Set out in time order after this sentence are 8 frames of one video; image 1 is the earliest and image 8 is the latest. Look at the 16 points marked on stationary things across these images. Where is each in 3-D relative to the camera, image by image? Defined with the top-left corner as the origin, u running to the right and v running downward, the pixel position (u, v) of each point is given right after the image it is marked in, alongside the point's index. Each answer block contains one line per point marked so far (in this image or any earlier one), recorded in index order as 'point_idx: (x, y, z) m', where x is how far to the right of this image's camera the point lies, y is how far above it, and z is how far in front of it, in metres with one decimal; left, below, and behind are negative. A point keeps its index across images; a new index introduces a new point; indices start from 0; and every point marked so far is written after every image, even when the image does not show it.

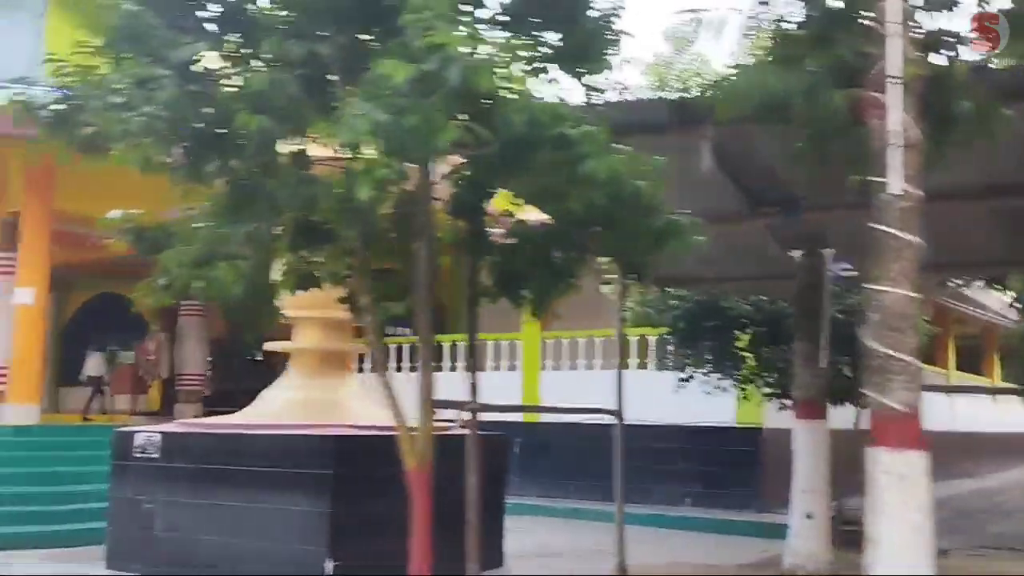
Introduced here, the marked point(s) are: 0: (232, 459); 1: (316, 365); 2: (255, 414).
0: (-1.5, -1.0, +5.6) m
1: (-1.3, -0.5, +6.3) m
2: (-1.6, -0.8, +6.1) m
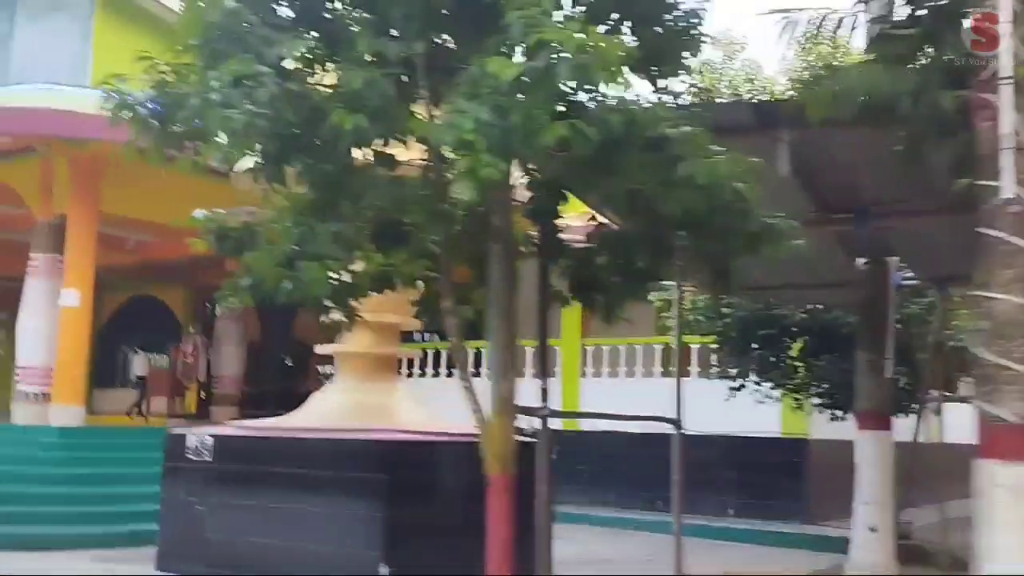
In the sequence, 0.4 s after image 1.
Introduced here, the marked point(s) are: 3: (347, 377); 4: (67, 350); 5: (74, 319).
0: (-1.2, -1.0, +5.6) m
1: (-0.9, -0.5, +6.2) m
2: (-1.3, -0.8, +6.1) m
3: (-1.1, -0.6, +6.3) m
4: (-4.0, -0.6, +8.8) m
5: (-3.9, -0.3, +8.8) m
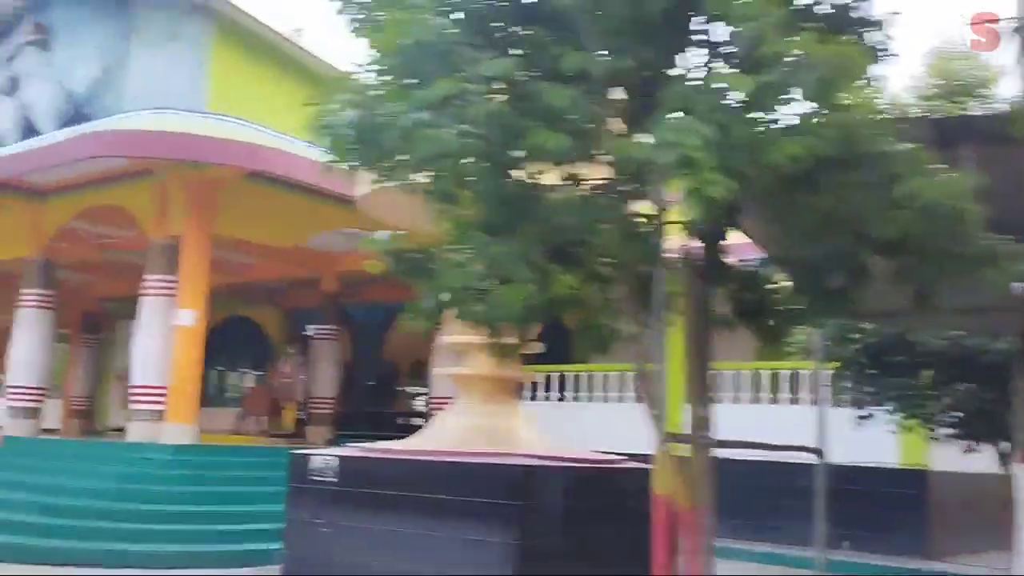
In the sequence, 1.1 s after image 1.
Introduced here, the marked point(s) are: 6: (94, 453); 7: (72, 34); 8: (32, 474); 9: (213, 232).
0: (-0.5, -1.1, +5.5) m
1: (-0.2, -0.7, +6.2) m
2: (-0.5, -1.0, +6.1) m
3: (-0.3, -0.7, +6.2) m
4: (-3.0, -0.8, +8.9) m
5: (-3.0, -0.5, +8.9) m
6: (-3.6, -1.5, +8.7) m
7: (-5.4, +3.1, +11.9) m
8: (-4.1, -1.7, +8.6) m
9: (-2.8, +0.5, +9.4) m
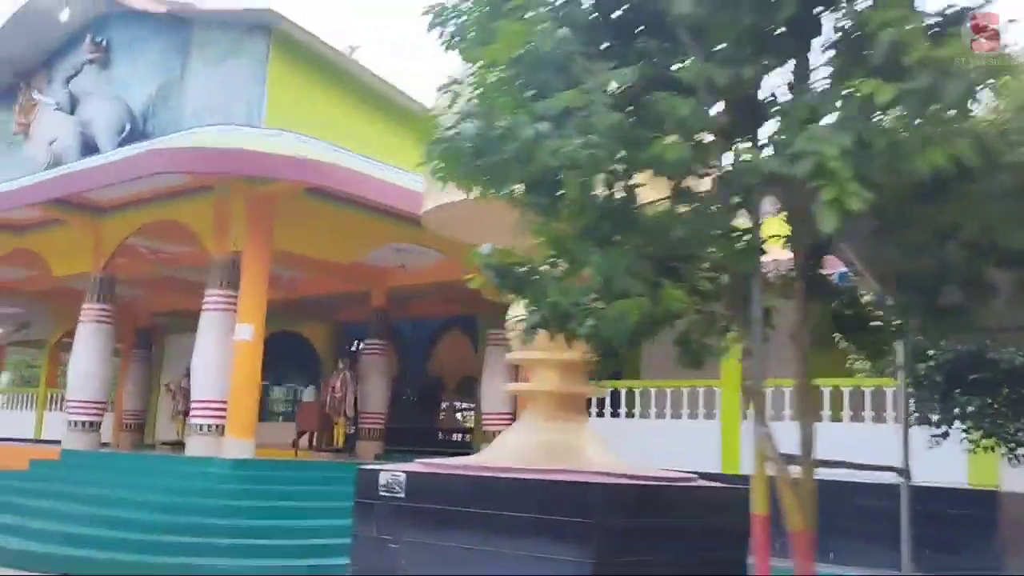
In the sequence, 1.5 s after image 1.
0: (-0.1, -1.2, +5.5) m
1: (+0.3, -0.8, +6.1) m
2: (-0.1, -1.0, +6.0) m
3: (+0.2, -0.8, +6.2) m
4: (-2.5, -0.9, +9.0) m
5: (-2.4, -0.6, +9.0) m
6: (-3.1, -1.6, +8.8) m
7: (-4.7, +2.9, +12.1) m
8: (-3.6, -1.8, +8.7) m
9: (-2.3, +0.4, +9.4) m
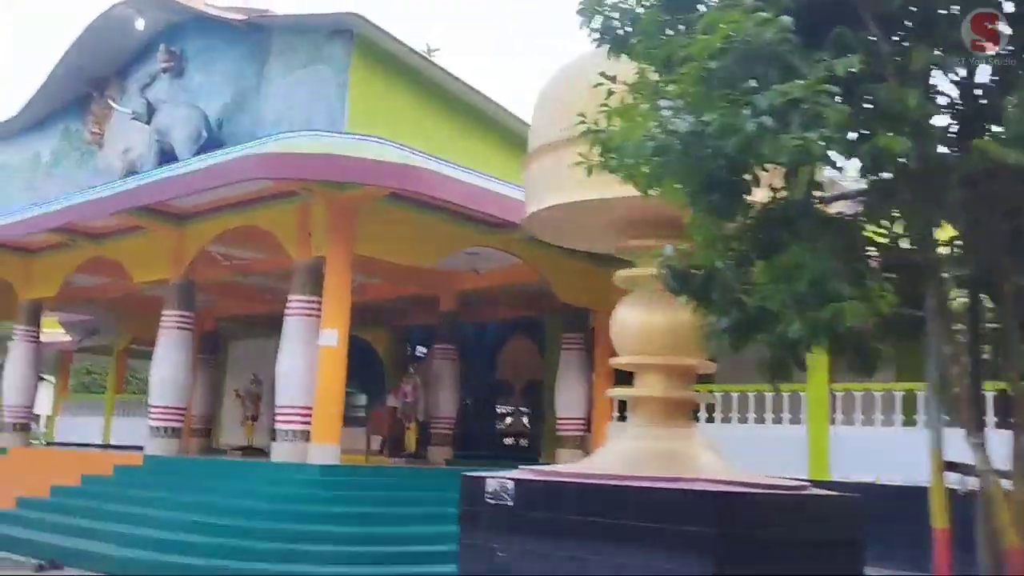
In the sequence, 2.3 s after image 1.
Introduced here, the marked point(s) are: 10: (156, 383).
0: (+0.5, -1.2, +5.3) m
1: (+0.9, -0.8, +6.0) m
2: (+0.5, -1.1, +5.9) m
3: (+0.8, -0.8, +6.0) m
4: (-1.7, -0.9, +9.0) m
5: (-1.6, -0.6, +9.0) m
6: (-2.3, -1.7, +8.8) m
7: (-3.8, +2.8, +12.2) m
8: (-2.8, -1.9, +8.7) m
9: (-1.5, +0.3, +9.4) m
10: (-3.9, -1.0, +10.7) m
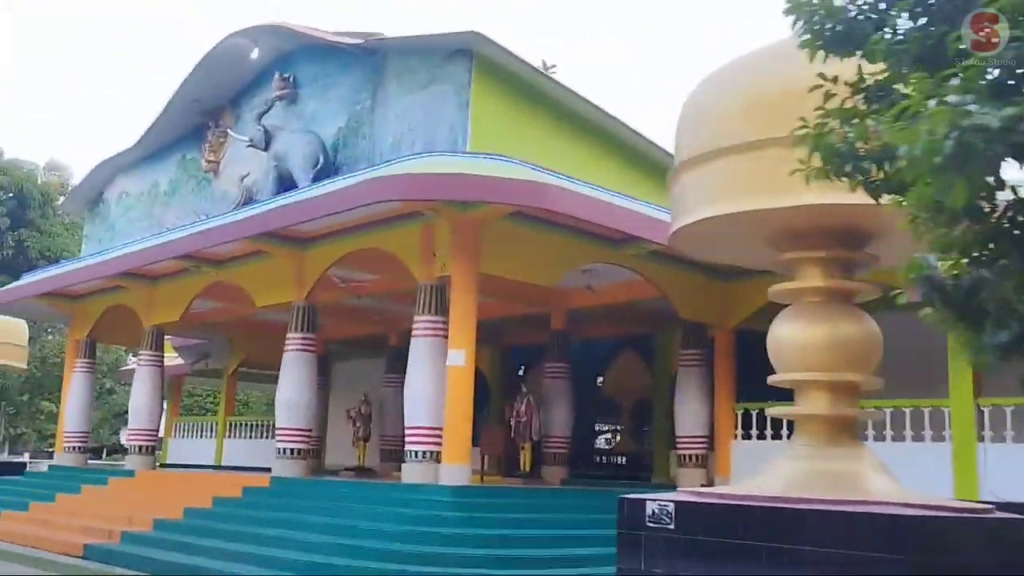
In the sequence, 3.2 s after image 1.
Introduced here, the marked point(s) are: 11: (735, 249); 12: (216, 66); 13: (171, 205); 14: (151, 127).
0: (+1.4, -1.3, +5.1) m
1: (+1.9, -0.9, +5.7) m
2: (+1.5, -1.2, +5.7) m
3: (+1.7, -0.9, +5.8) m
4: (-0.5, -1.1, +8.9) m
5: (-0.5, -0.8, +8.9) m
6: (-1.2, -1.9, +8.8) m
7: (-2.4, +2.6, +12.4) m
8: (-1.6, -2.1, +8.7) m
9: (-0.3, +0.2, +9.4) m
10: (-2.6, -1.3, +10.8) m
11: (+1.5, +0.3, +6.4) m
12: (-4.2, +3.1, +13.6) m
13: (-5.3, +1.3, +15.0) m
14: (-5.5, +2.5, +14.9) m
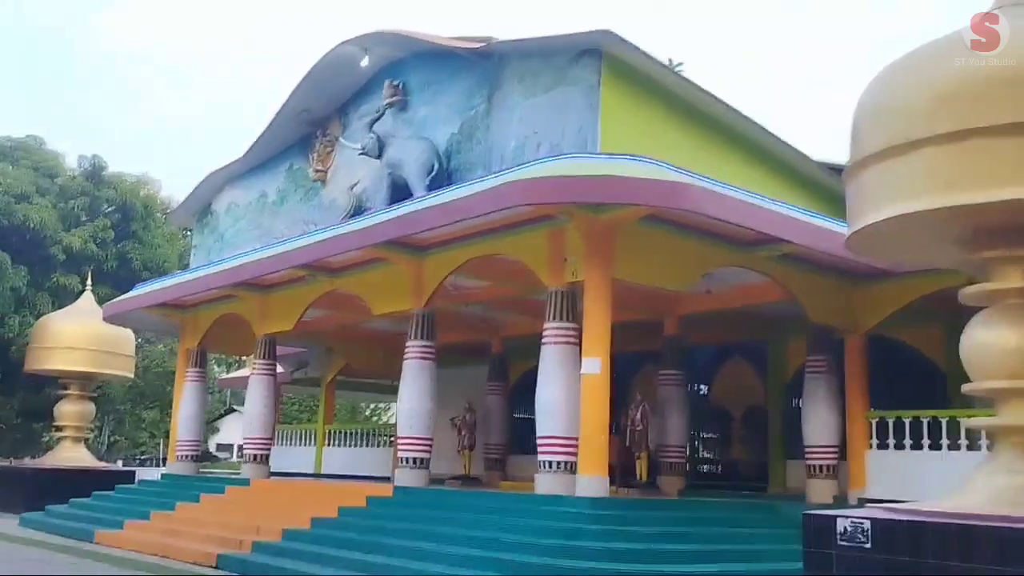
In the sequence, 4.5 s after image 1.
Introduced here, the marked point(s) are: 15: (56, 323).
0: (+2.4, -1.3, +4.7) m
1: (+2.8, -0.9, +5.3) m
2: (+2.5, -1.2, +5.3) m
3: (+2.7, -0.9, +5.4) m
4: (+0.7, -1.2, +8.7) m
5: (+0.8, -0.9, +8.7) m
6: (+0.1, -1.9, +8.6) m
7: (-1.0, +2.5, +12.3) m
8: (-0.4, -2.1, +8.5) m
9: (+1.0, +0.1, +9.1) m
10: (-1.2, -1.4, +10.7) m
11: (+2.5, +0.3, +6.0) m
12: (-2.6, +3.0, +13.7) m
13: (-3.6, +1.1, +15.1) m
14: (-3.9, +2.3, +15.0) m
15: (-8.5, -0.6, +18.1) m
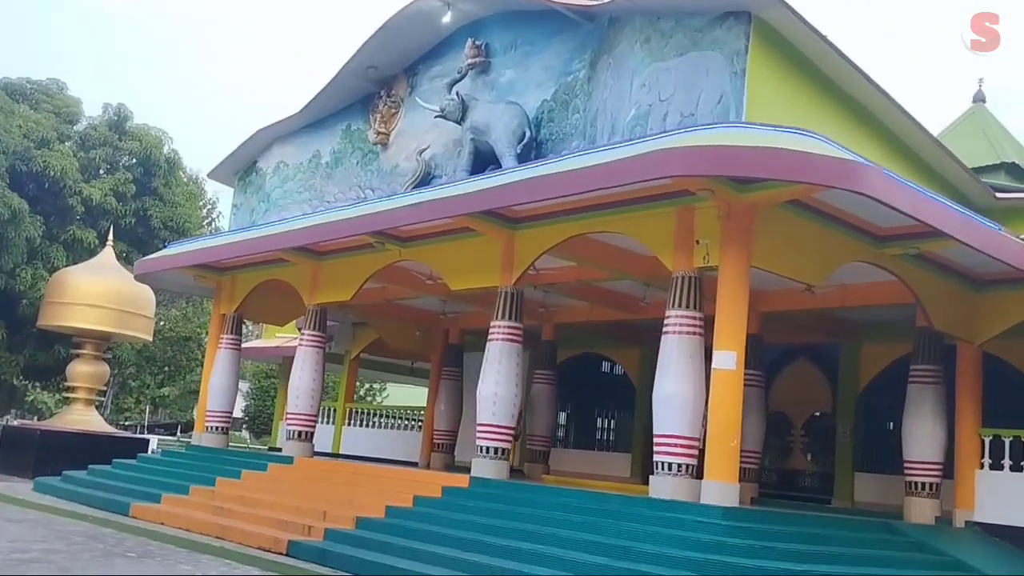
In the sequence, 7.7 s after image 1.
0: (+3.4, -1.4, +3.9) m
1: (+3.9, -0.9, +4.5) m
2: (+3.5, -1.2, +4.5) m
3: (+3.8, -1.0, +4.6) m
4: (+1.7, -1.1, +7.8) m
5: (+1.8, -0.8, +7.8) m
6: (+1.0, -1.8, +7.7) m
7: (+0.2, +2.7, +11.4) m
8: (+0.5, -1.9, +7.7) m
9: (+2.0, +0.2, +8.2) m
10: (-0.3, -1.1, +9.8) m
11: (+3.6, +0.2, +5.2) m
12: (-1.5, +3.4, +12.7) m
13: (-2.6, +1.6, +14.2) m
14: (-2.8, +2.8, +14.1) m
15: (-7.6, +0.2, +17.0) m
